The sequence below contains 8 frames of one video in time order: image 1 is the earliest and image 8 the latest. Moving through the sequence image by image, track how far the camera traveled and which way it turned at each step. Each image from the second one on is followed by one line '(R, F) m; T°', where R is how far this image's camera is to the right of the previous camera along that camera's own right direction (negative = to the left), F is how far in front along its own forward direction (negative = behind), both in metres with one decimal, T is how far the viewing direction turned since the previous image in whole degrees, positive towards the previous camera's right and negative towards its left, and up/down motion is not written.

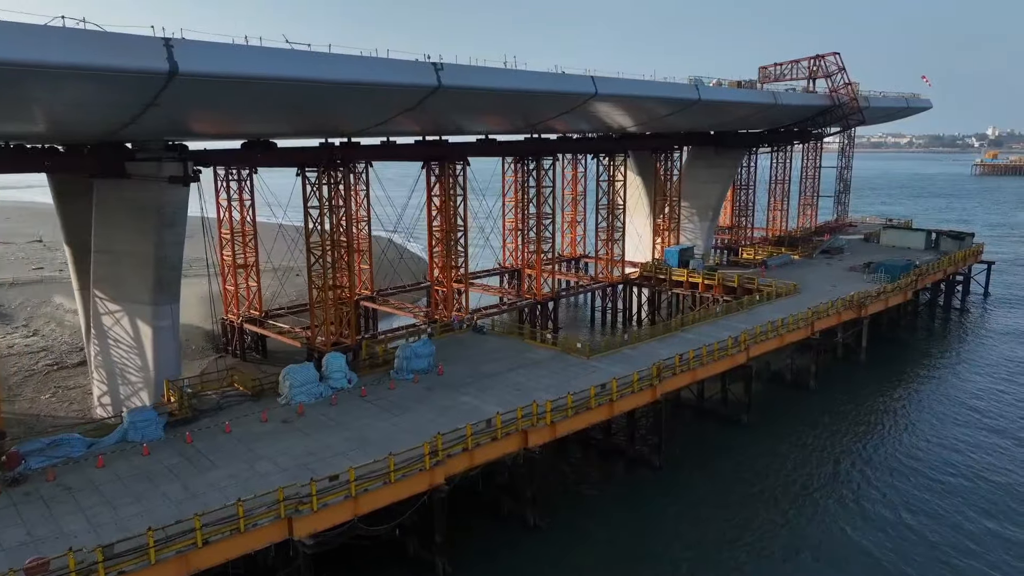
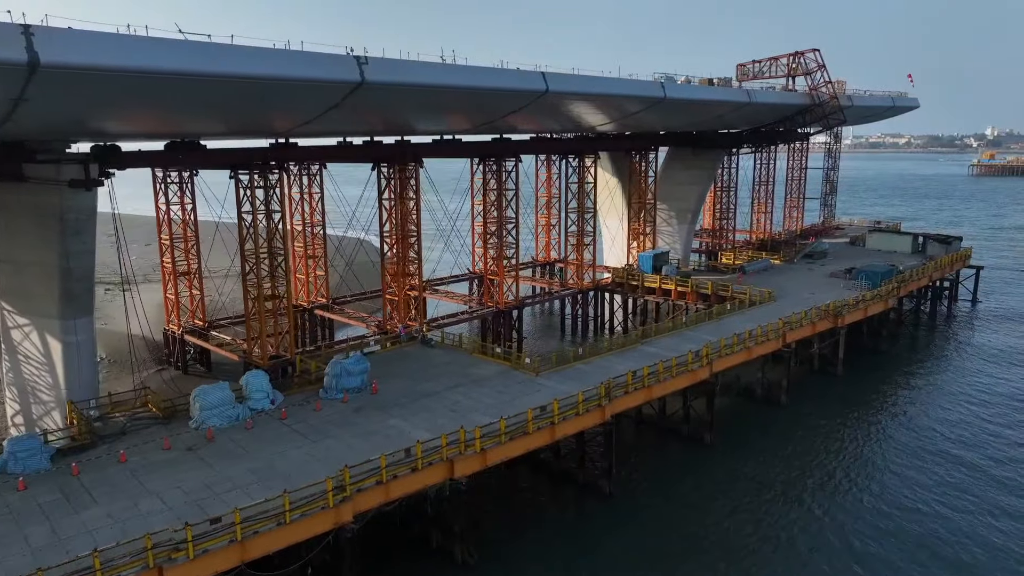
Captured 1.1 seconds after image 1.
(+1.9, +1.8) m; 0°
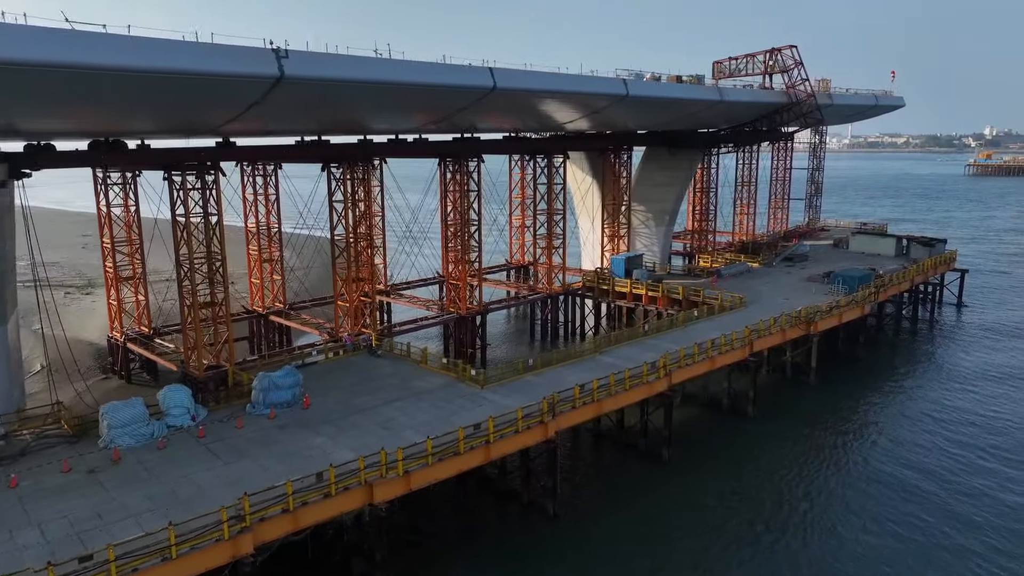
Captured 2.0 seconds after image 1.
(+1.8, +1.3) m; 0°
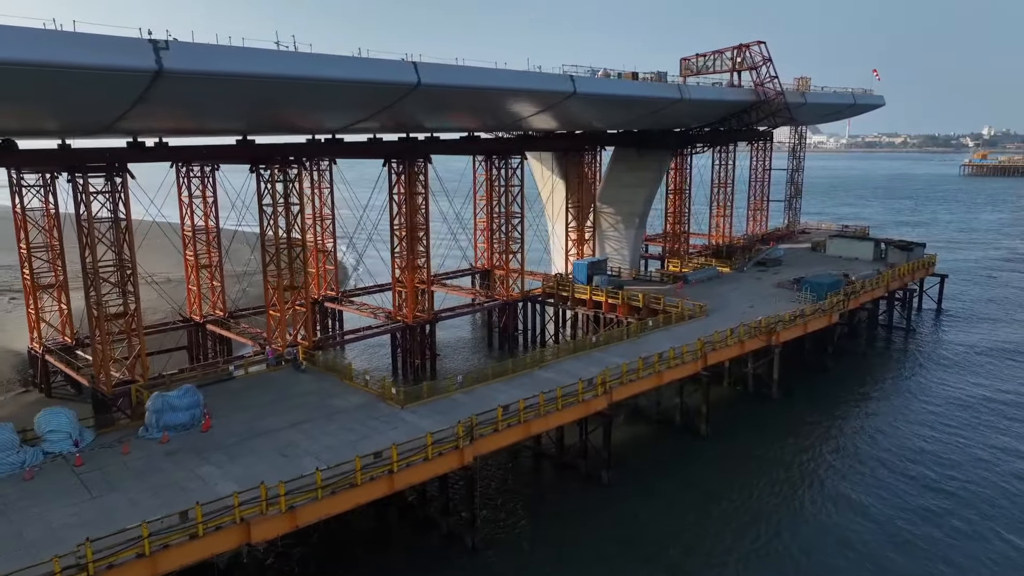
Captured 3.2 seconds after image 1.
(+2.2, +1.7) m; 0°
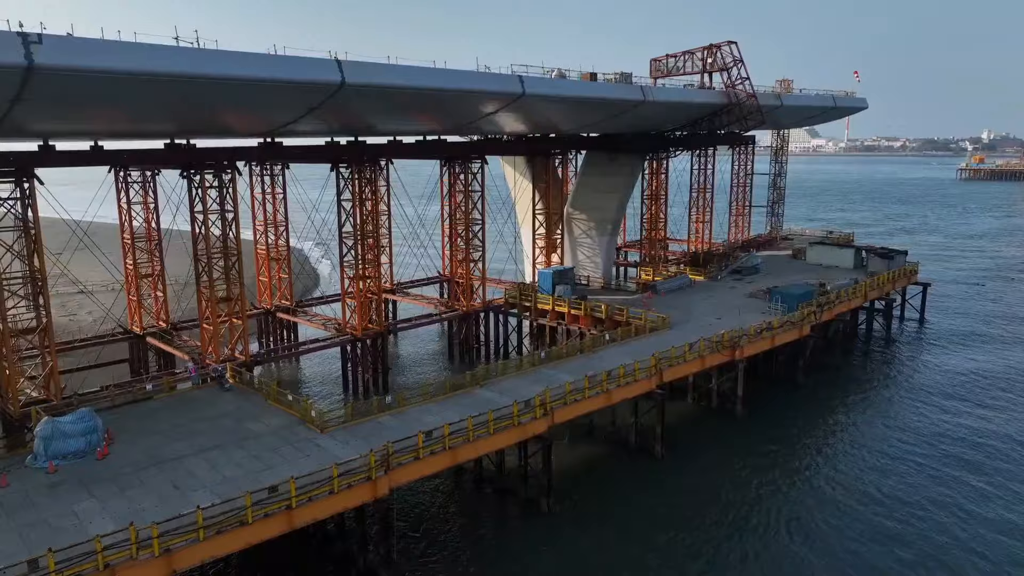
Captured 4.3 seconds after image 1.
(+2.0, +1.5) m; 0°
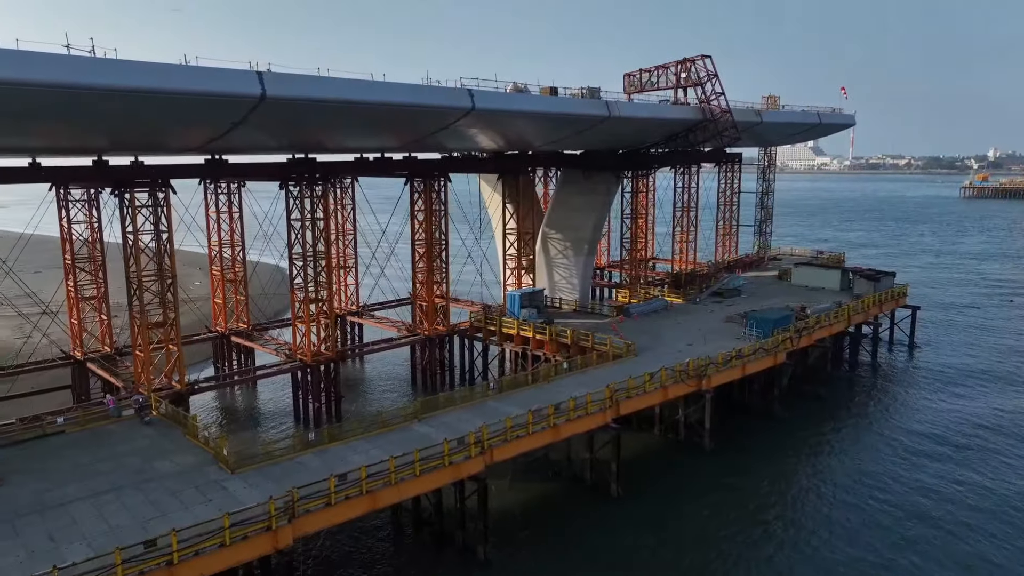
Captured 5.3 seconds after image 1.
(+1.9, +1.5) m; 0°
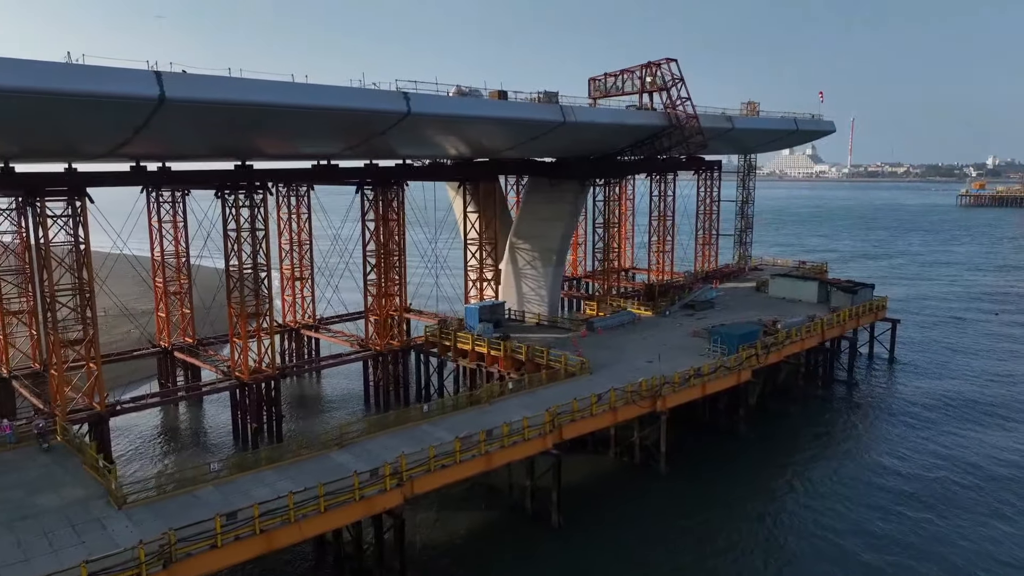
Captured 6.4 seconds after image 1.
(+2.0, +1.5) m; 0°
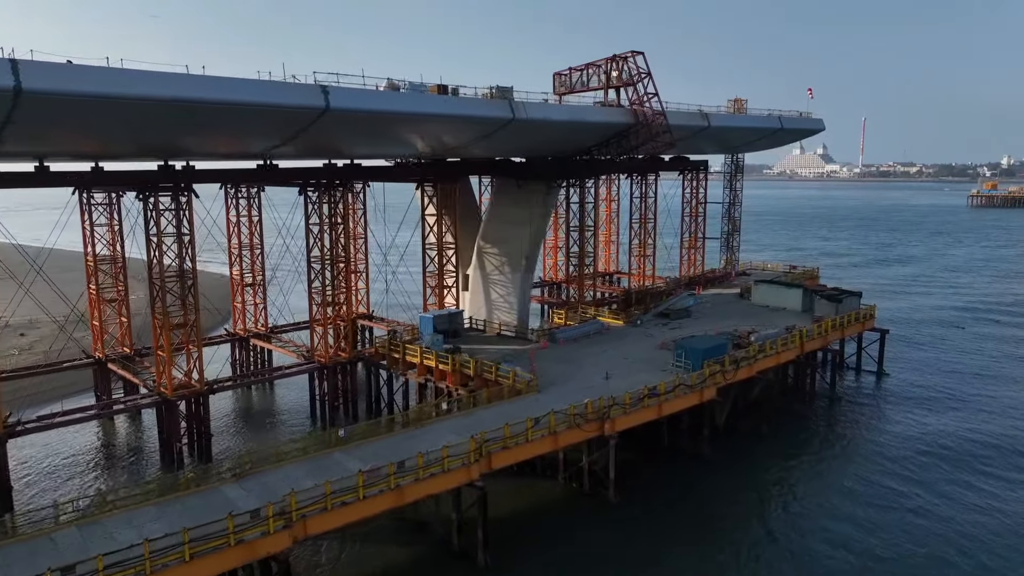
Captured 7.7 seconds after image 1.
(+2.4, +2.1) m; -1°
